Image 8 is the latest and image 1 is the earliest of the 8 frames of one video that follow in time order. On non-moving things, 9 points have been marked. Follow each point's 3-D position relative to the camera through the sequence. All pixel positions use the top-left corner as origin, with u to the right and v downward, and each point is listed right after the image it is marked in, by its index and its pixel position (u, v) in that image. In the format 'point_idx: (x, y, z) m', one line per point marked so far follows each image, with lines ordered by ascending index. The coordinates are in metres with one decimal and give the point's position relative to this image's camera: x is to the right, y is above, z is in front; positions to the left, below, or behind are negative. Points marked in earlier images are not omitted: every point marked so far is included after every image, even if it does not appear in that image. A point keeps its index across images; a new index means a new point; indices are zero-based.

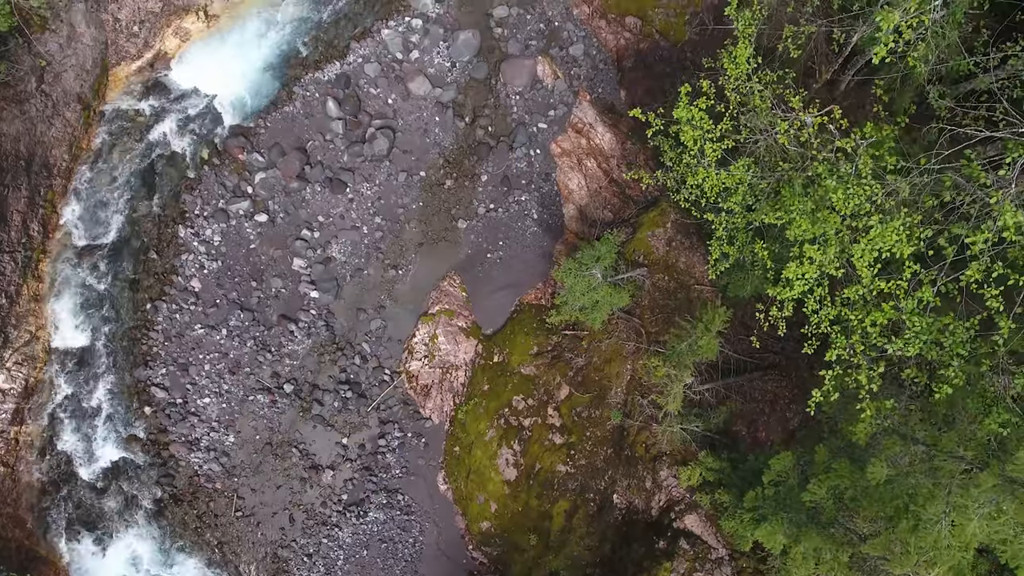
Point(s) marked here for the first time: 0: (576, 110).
0: (+0.7, +2.0, +12.5) m
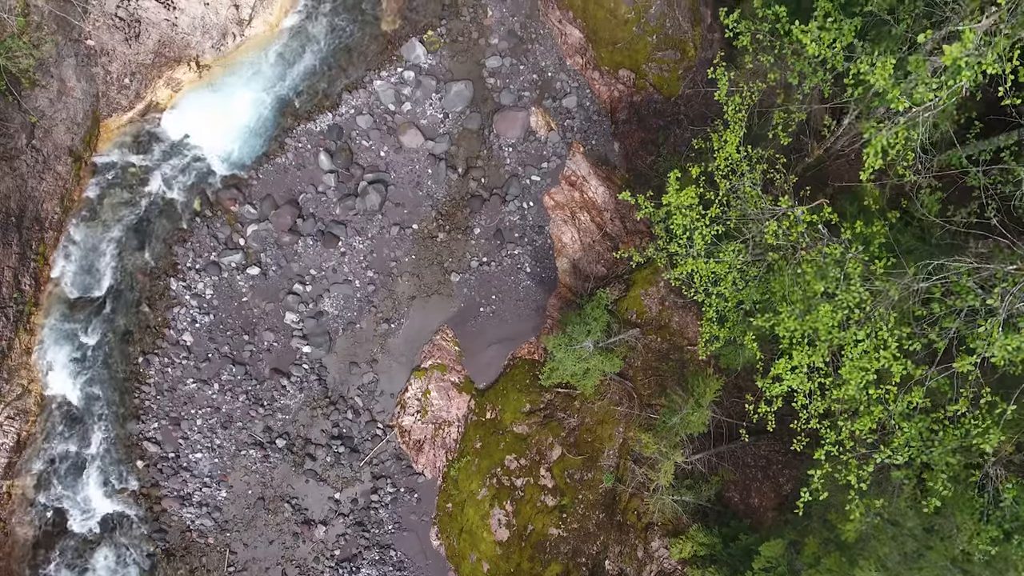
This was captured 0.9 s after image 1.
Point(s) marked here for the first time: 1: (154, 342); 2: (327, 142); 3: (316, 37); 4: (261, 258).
0: (+0.7, +1.4, +12.2) m
1: (-4.0, -0.6, +12.1) m
2: (-2.1, +1.7, +12.3) m
3: (-2.3, +3.1, +12.7) m
4: (-2.9, +0.3, +12.1) m
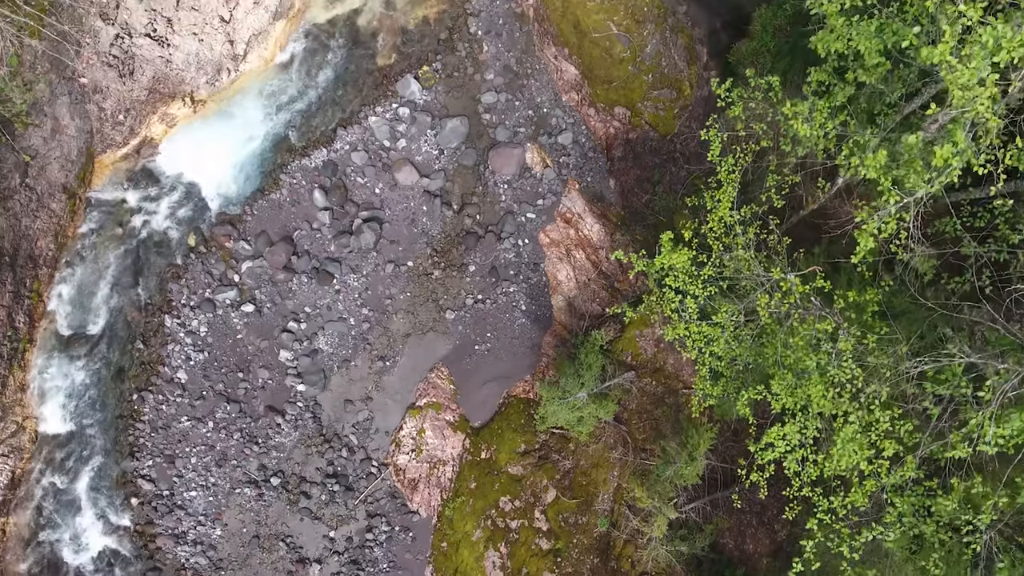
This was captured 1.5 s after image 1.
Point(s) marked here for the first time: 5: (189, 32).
0: (+0.6, +1.0, +12.2) m
1: (-4.1, -1.0, +12.0) m
2: (-2.2, +1.3, +12.2) m
3: (-2.3, +2.7, +12.7) m
4: (-2.9, -0.1, +12.1) m
5: (-3.6, +2.9, +11.8) m
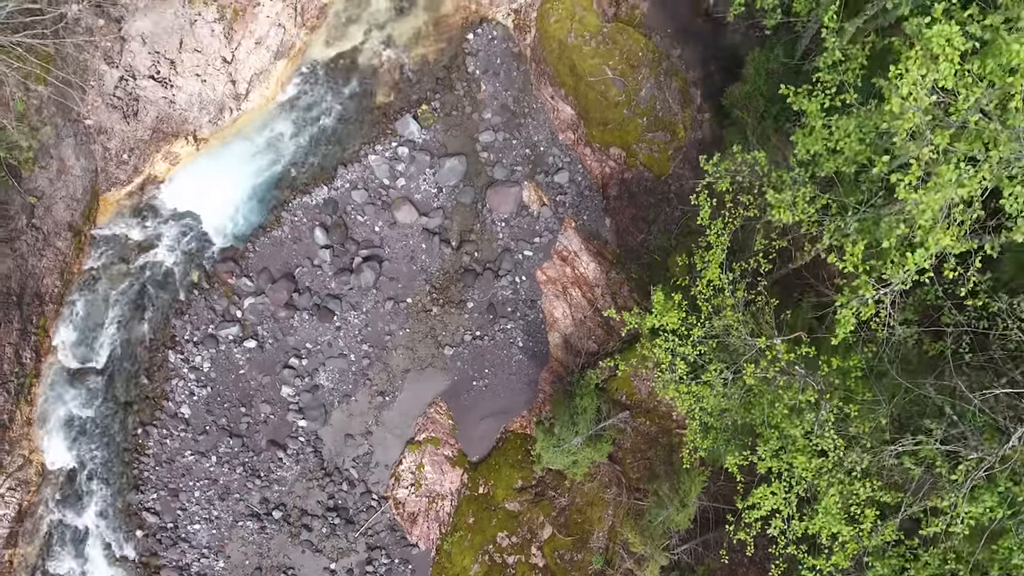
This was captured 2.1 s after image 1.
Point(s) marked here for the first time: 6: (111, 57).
0: (+0.6, +0.6, +12.4) m
1: (-4.1, -1.4, +12.3) m
2: (-2.2, +0.8, +12.4) m
3: (-2.3, +2.3, +12.9) m
4: (-2.9, -0.5, +12.3) m
5: (-3.6, +2.4, +12.0) m
6: (-4.3, +2.5, +11.4) m
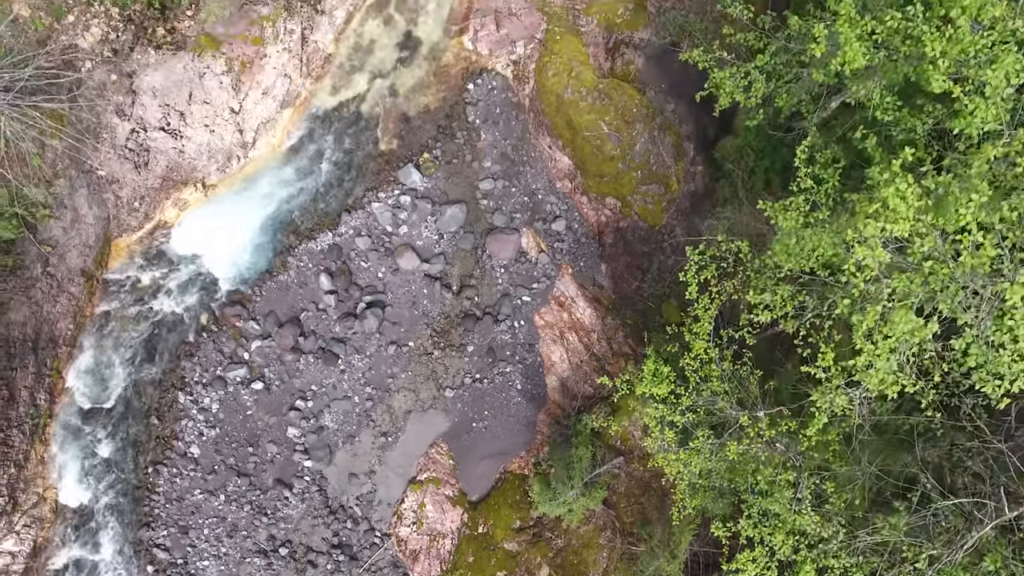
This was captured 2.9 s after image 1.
0: (+0.6, 0.0, +12.8) m
1: (-4.1, -2.0, +12.7) m
2: (-2.2, +0.3, +12.8) m
3: (-2.3, +1.8, +13.3) m
4: (-2.9, -1.0, +12.7) m
5: (-3.6, +1.9, +12.4) m
6: (-4.3, +2.0, +11.8) m
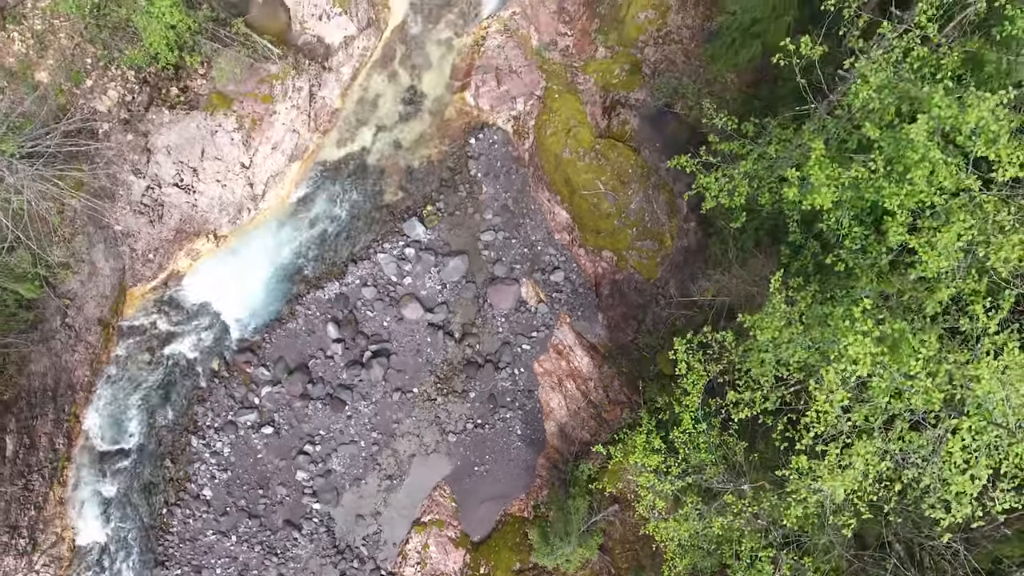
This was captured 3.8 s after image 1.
0: (+0.6, -0.5, +13.3) m
1: (-4.1, -2.6, +13.2) m
2: (-2.2, -0.3, +13.3) m
3: (-2.3, +1.2, +13.7) m
4: (-2.9, -1.6, +13.2) m
5: (-3.6, +1.3, +12.9) m
6: (-4.3, +1.4, +12.3) m
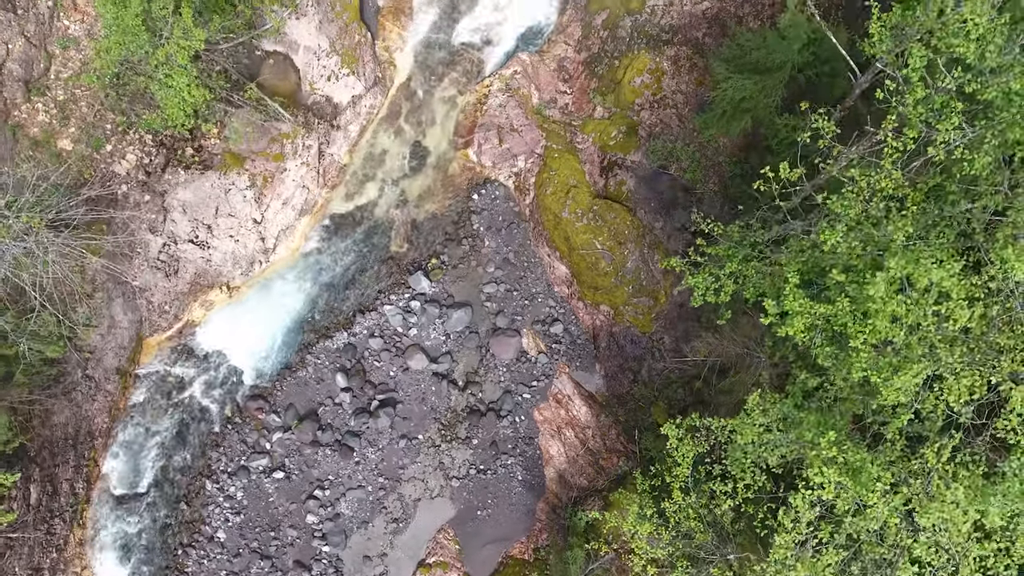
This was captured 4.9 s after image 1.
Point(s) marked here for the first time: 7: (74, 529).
0: (+0.6, -1.2, +13.9) m
1: (-4.1, -3.2, +13.8) m
2: (-2.2, -0.9, +13.9) m
3: (-2.3, +0.5, +14.3) m
4: (-2.9, -2.3, +13.8) m
5: (-3.6, +0.7, +13.4) m
6: (-4.3, +0.7, +12.9) m
7: (-5.4, -3.1, +13.3) m
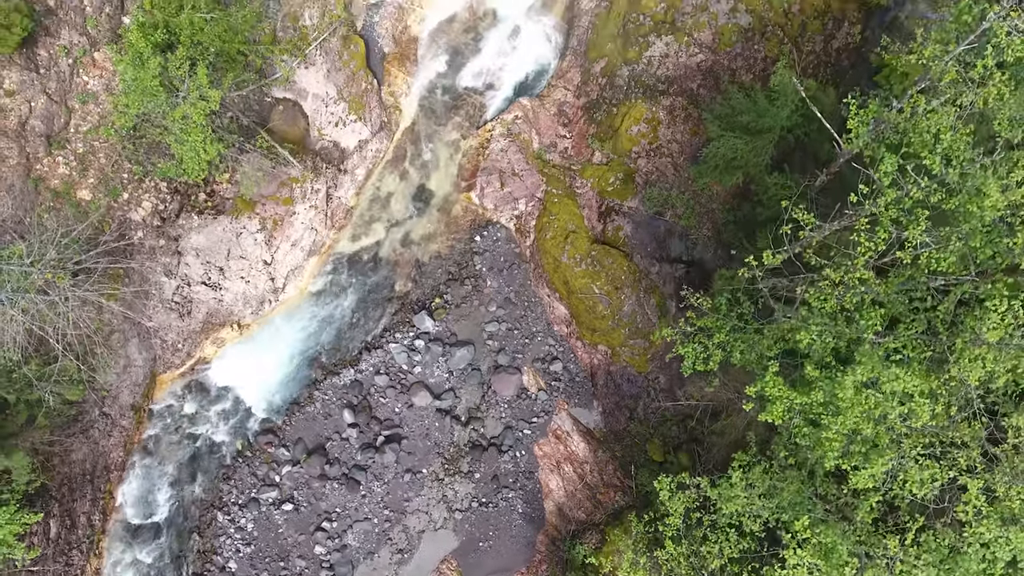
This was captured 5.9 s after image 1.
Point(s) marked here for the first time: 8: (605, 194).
0: (+0.6, -1.7, +14.4) m
1: (-4.1, -3.7, +14.3) m
2: (-2.2, -1.5, +14.4) m
3: (-2.3, 0.0, +14.8) m
4: (-2.9, -2.8, +14.3) m
5: (-3.6, +0.1, +13.9) m
6: (-4.3, +0.2, +13.4) m
7: (-5.4, -3.6, +13.8) m
8: (+1.2, +1.2, +13.9) m
